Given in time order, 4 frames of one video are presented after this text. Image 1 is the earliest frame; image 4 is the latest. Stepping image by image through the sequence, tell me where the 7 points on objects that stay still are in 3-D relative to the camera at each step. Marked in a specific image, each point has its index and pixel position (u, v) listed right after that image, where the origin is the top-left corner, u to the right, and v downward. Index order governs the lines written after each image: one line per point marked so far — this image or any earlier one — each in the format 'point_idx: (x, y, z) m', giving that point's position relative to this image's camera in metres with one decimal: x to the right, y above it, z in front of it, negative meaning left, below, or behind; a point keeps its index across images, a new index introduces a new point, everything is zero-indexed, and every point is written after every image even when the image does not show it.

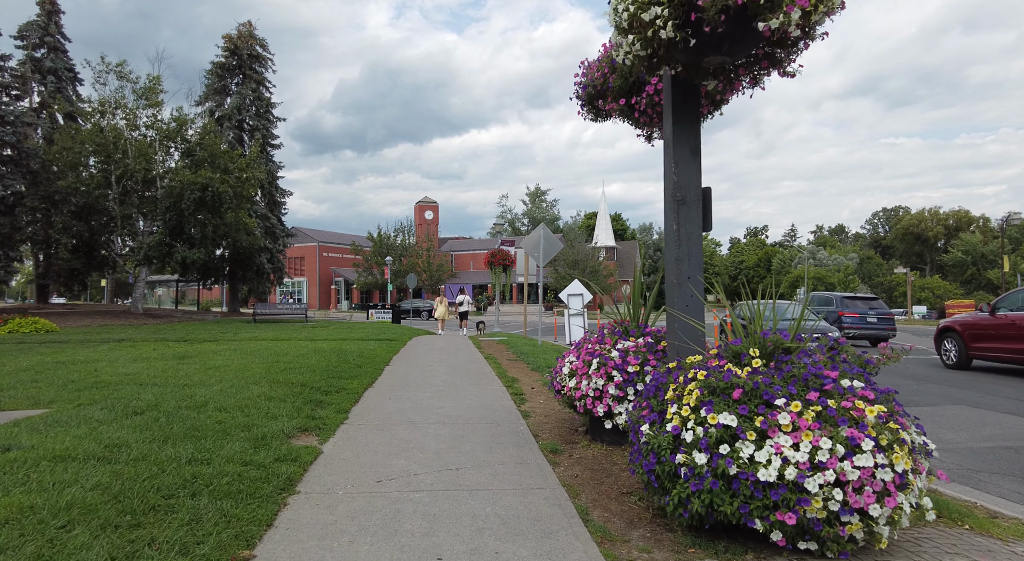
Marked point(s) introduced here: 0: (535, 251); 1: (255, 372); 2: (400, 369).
0: (+0.7, +1.0, +17.7) m
1: (-3.8, -1.3, +8.5) m
2: (-2.0, -1.6, +10.4) m
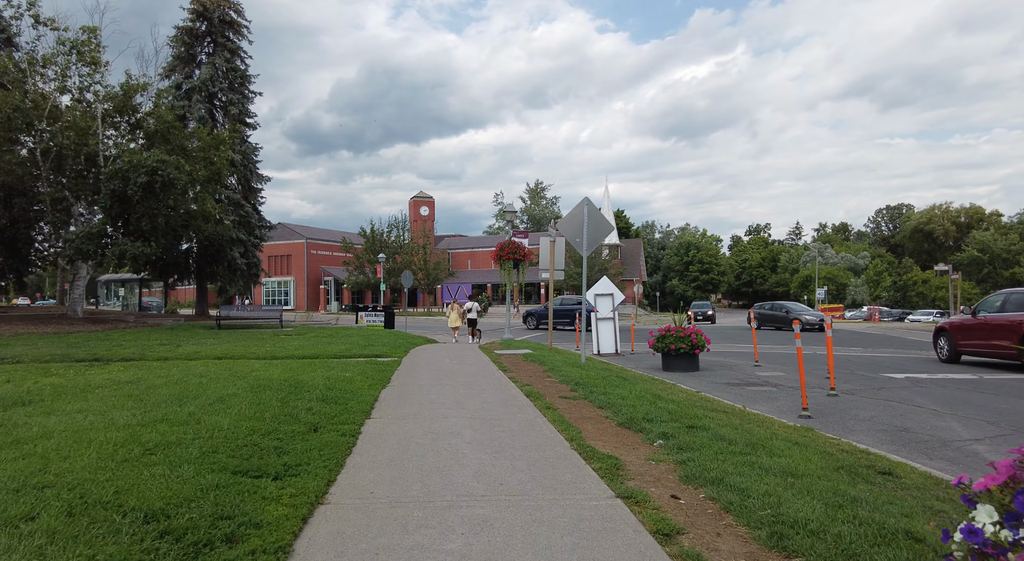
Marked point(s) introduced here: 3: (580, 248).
0: (+1.4, +1.1, +13.1) m
1: (-3.0, -1.2, +4.0) m
2: (-1.2, -1.5, +5.8) m
3: (+1.6, +0.8, +13.2) m
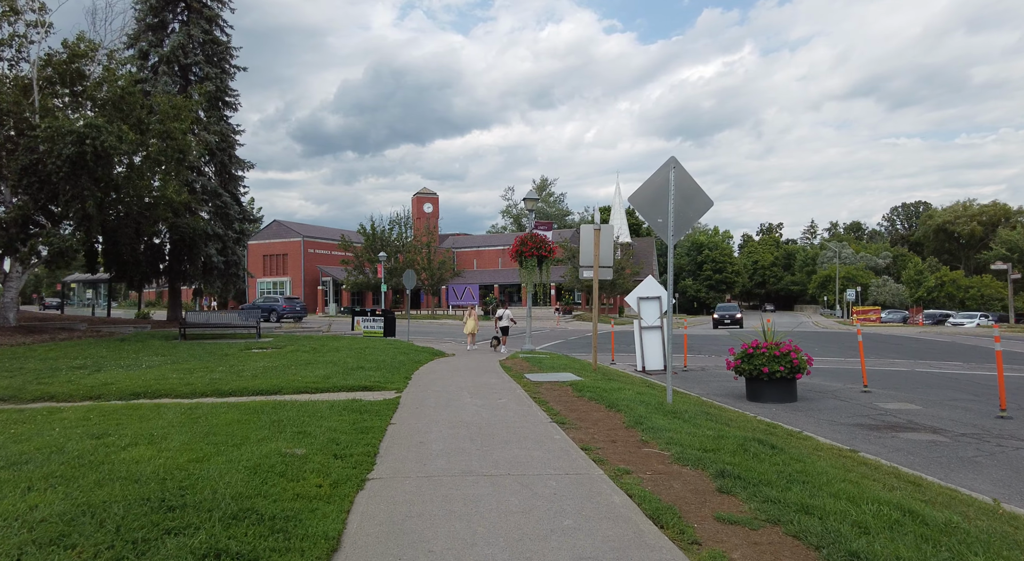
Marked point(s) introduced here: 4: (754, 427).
0: (+2.2, +1.1, +9.0) m
1: (-2.3, -1.2, -0.1) m
2: (-0.5, -1.5, +1.7) m
3: (+2.3, +0.8, +9.0) m
4: (+3.4, -2.1, +8.2) m
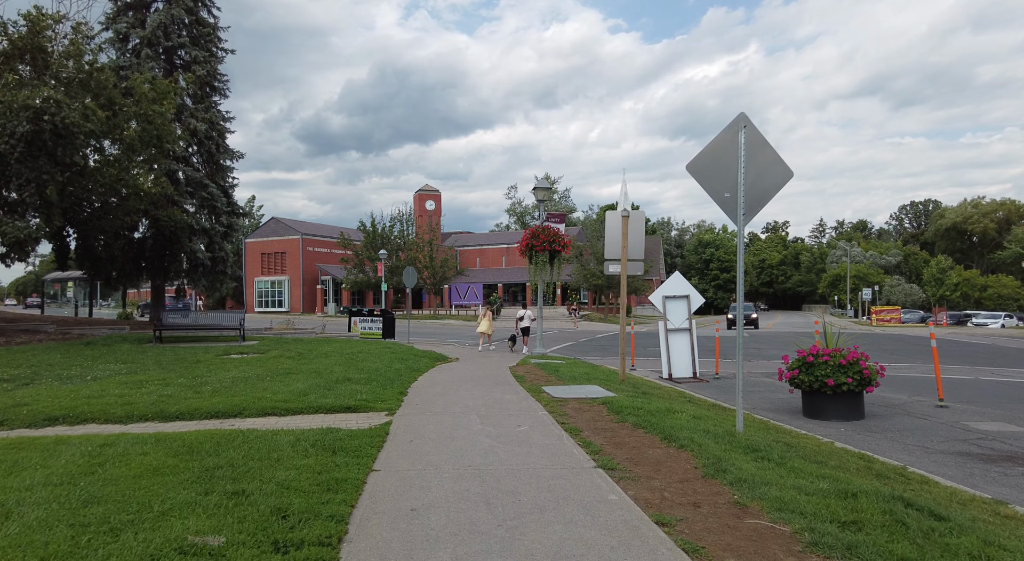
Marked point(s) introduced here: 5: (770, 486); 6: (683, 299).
0: (+2.5, +1.1, +7.0) m
1: (-2.0, -1.1, -2.1) m
2: (-0.2, -1.4, -0.3) m
3: (+2.6, +0.8, +7.0) m
4: (+3.7, -2.0, +6.2) m
5: (+2.0, -1.6, +4.6) m
6: (+4.9, -0.5, +16.3) m
